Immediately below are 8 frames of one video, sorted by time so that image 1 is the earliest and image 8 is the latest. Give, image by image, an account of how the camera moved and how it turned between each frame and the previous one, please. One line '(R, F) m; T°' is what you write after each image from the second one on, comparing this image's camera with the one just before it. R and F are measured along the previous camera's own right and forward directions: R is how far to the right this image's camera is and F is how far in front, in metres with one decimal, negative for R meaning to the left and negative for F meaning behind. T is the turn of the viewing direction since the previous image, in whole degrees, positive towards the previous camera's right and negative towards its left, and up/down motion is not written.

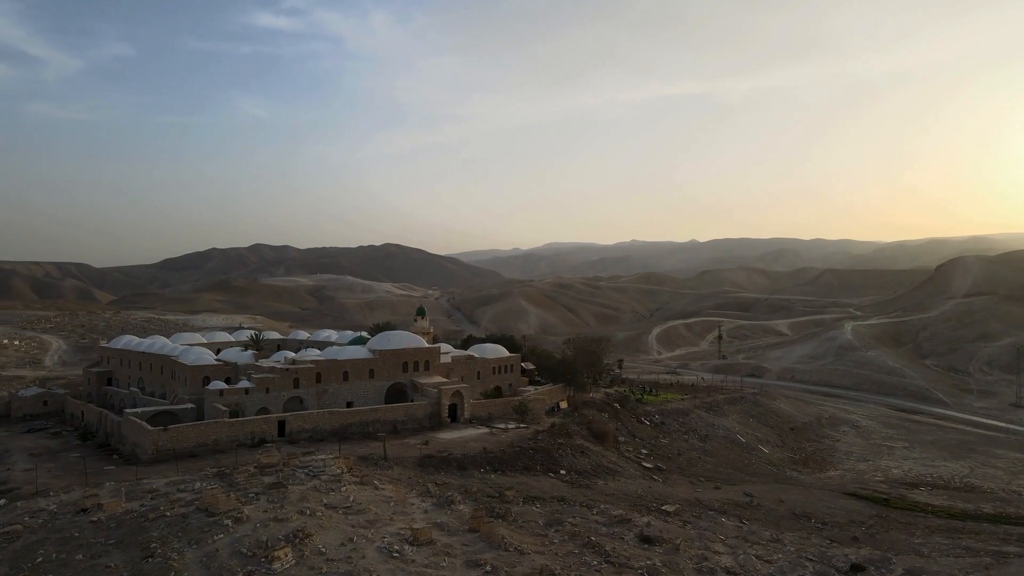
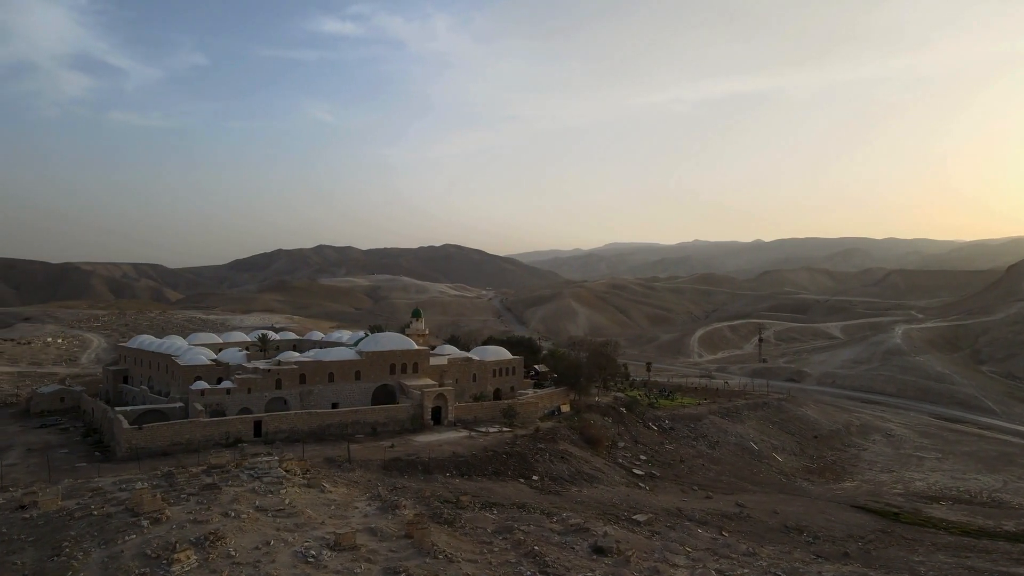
(+2.2, +0.4) m; -4°
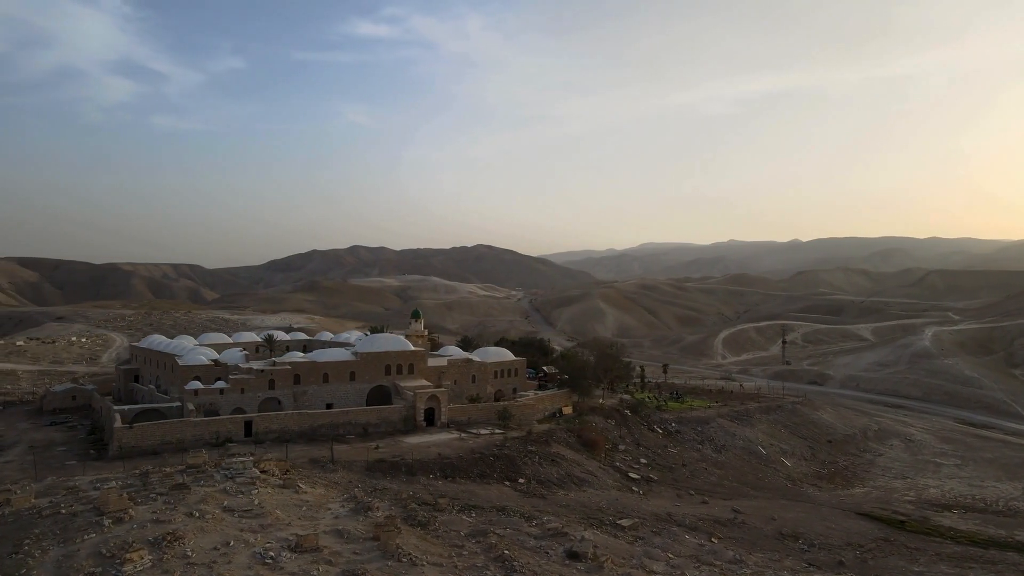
(+1.2, +0.2) m; -2°
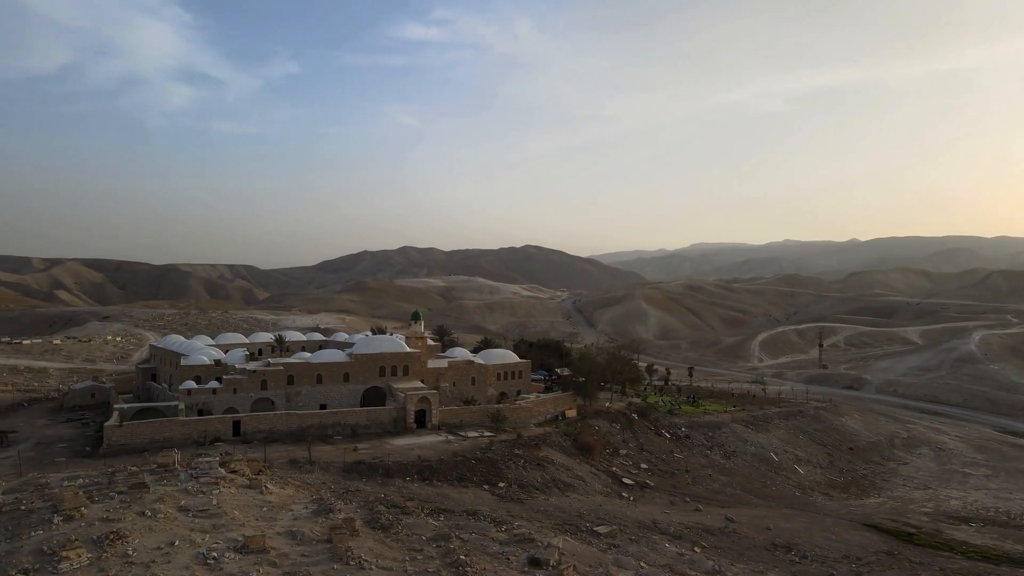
(+1.7, +0.2) m; -3°
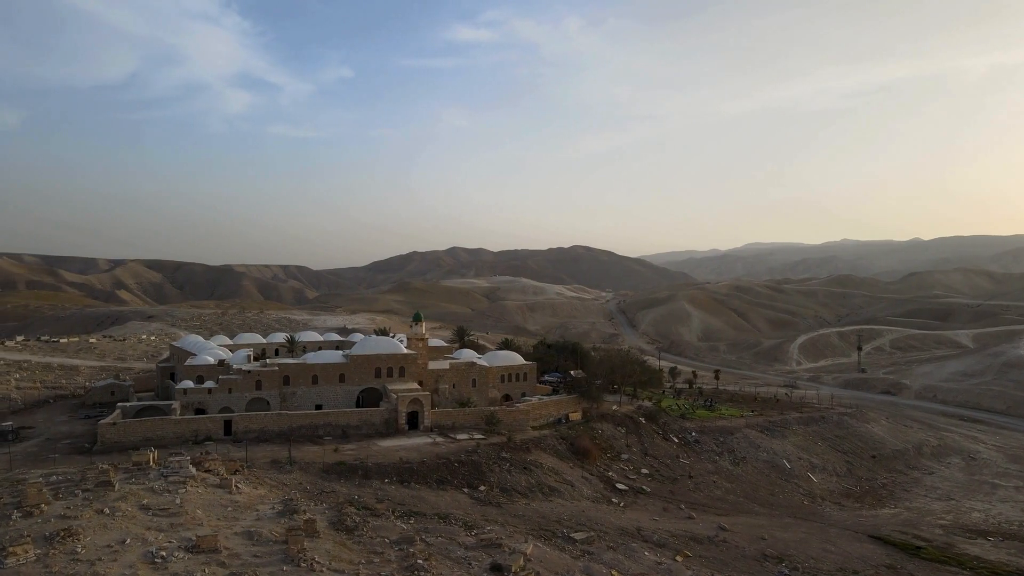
(+1.6, +0.2) m; -3°
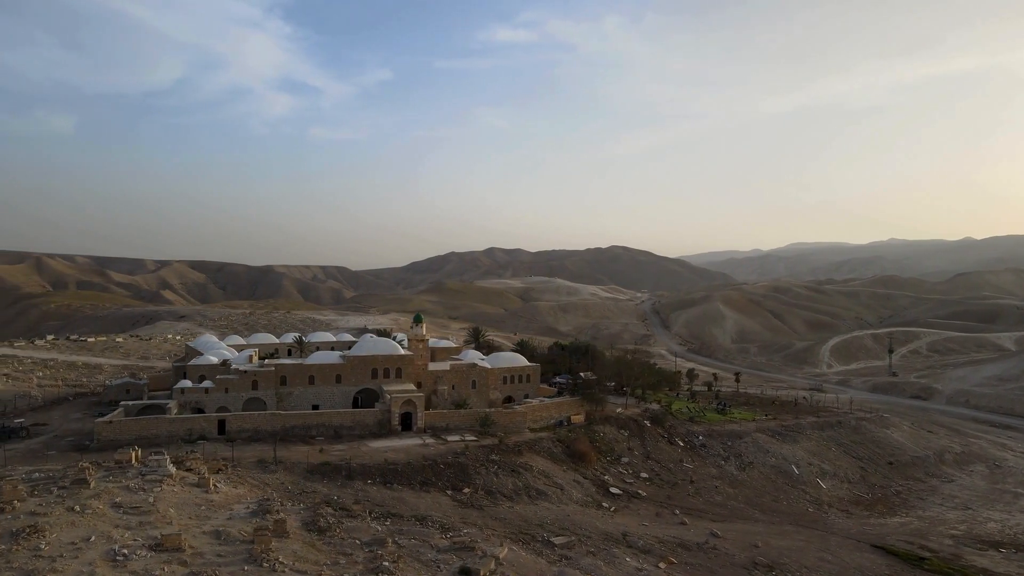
(+1.3, +0.1) m; -3°
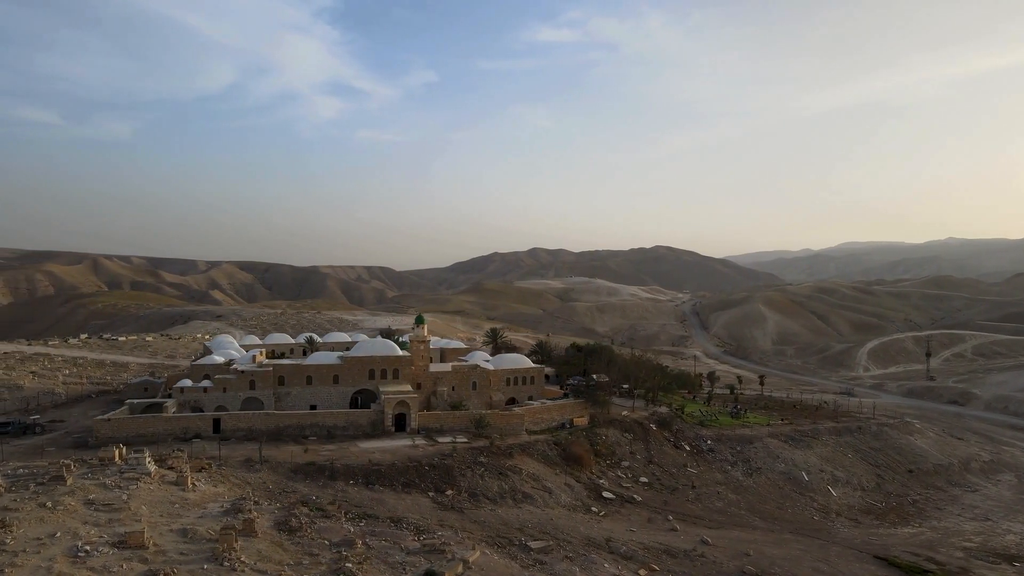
(+1.5, +0.1) m; -3°
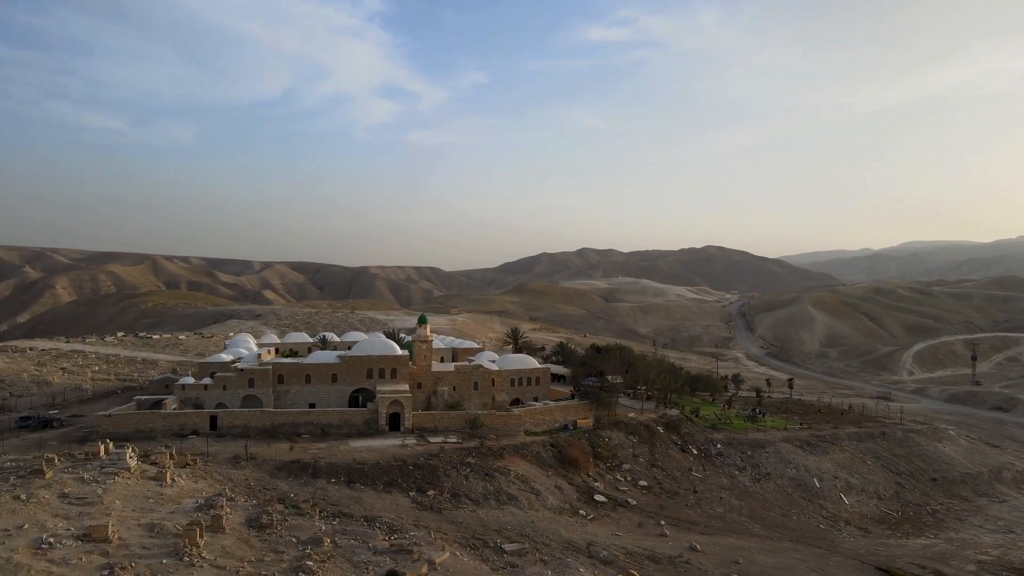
(+1.6, +0.2) m; -3°
